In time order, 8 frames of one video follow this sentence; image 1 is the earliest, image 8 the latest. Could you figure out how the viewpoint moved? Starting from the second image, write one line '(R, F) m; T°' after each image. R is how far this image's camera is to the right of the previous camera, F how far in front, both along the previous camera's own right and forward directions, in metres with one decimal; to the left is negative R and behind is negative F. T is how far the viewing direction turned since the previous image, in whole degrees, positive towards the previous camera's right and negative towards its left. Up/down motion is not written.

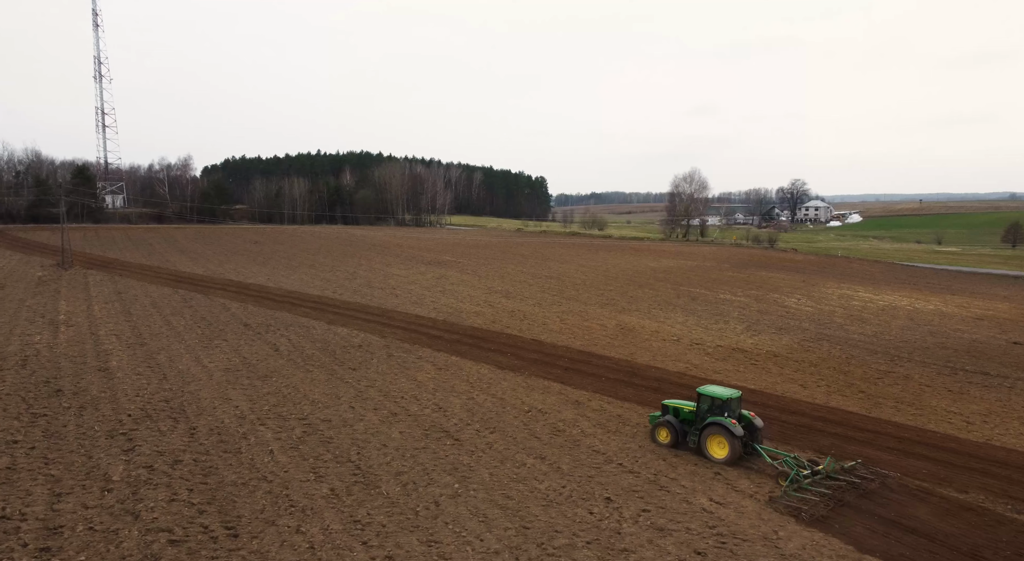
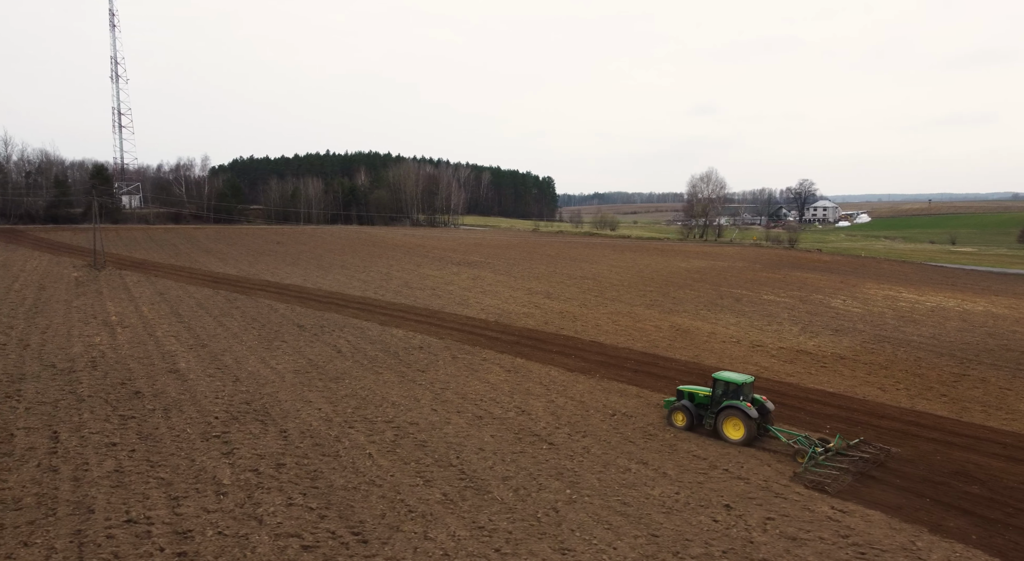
(-1.3, +0.2) m; -2°
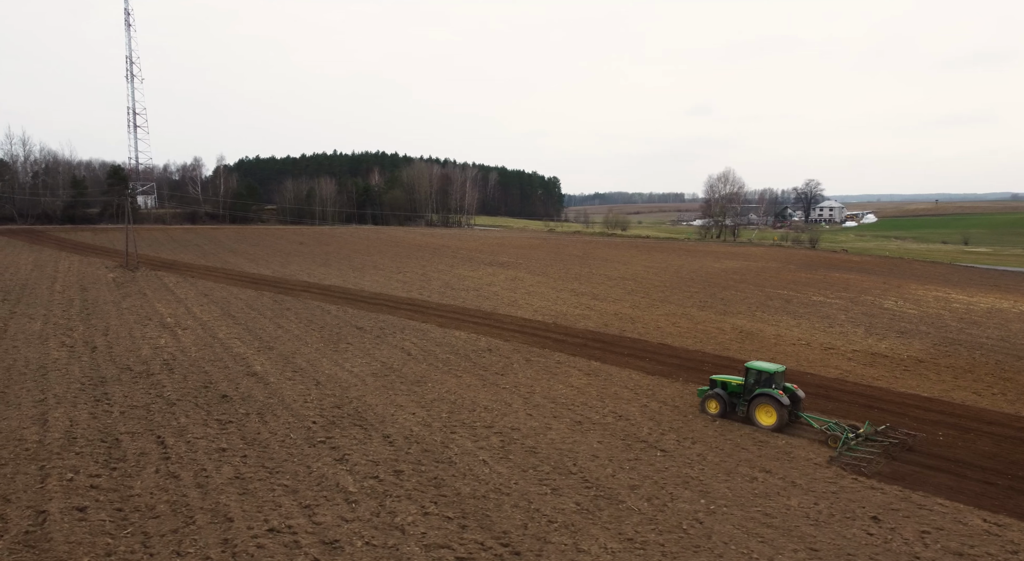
(-1.5, +0.3) m; -2°
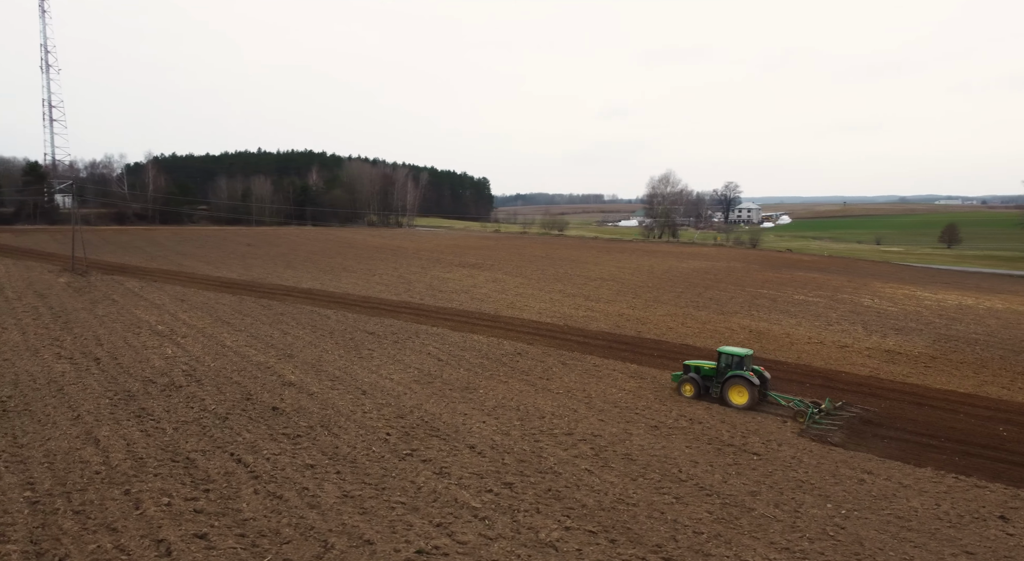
(-2.2, +0.4) m; +4°
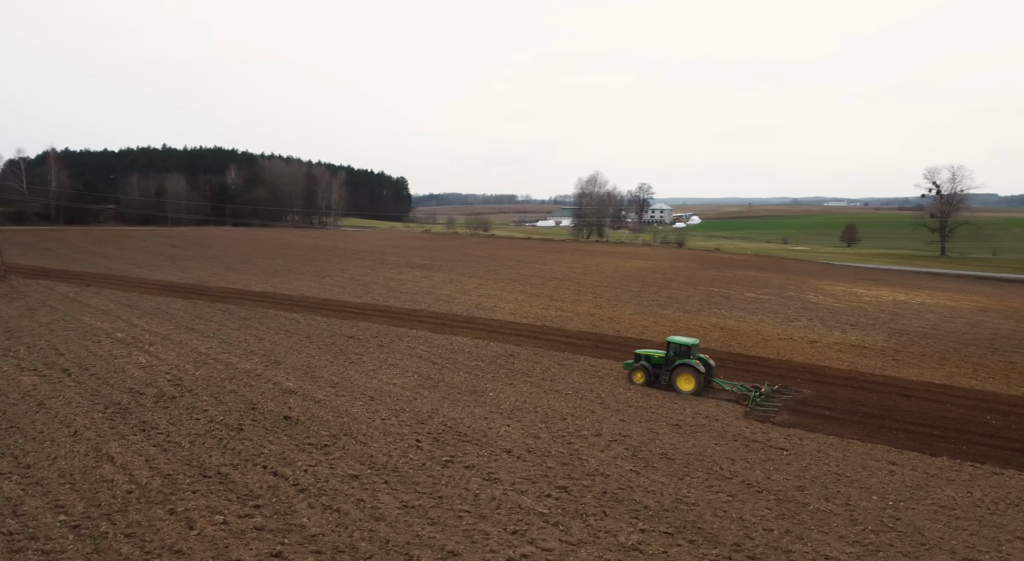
(-1.5, +0.2) m; +6°
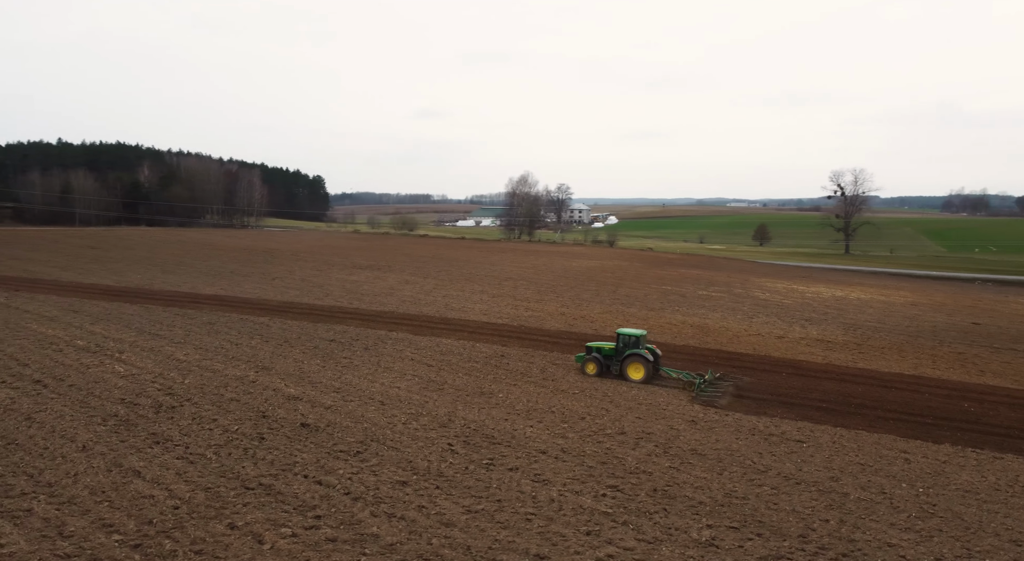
(-1.5, +0.1) m; +6°
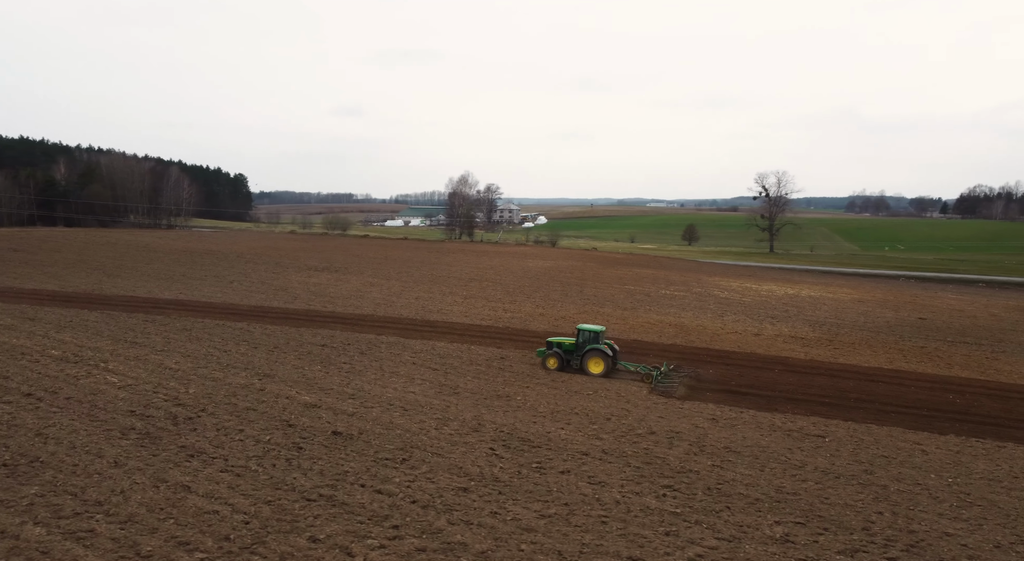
(-1.5, 0.0) m; +5°
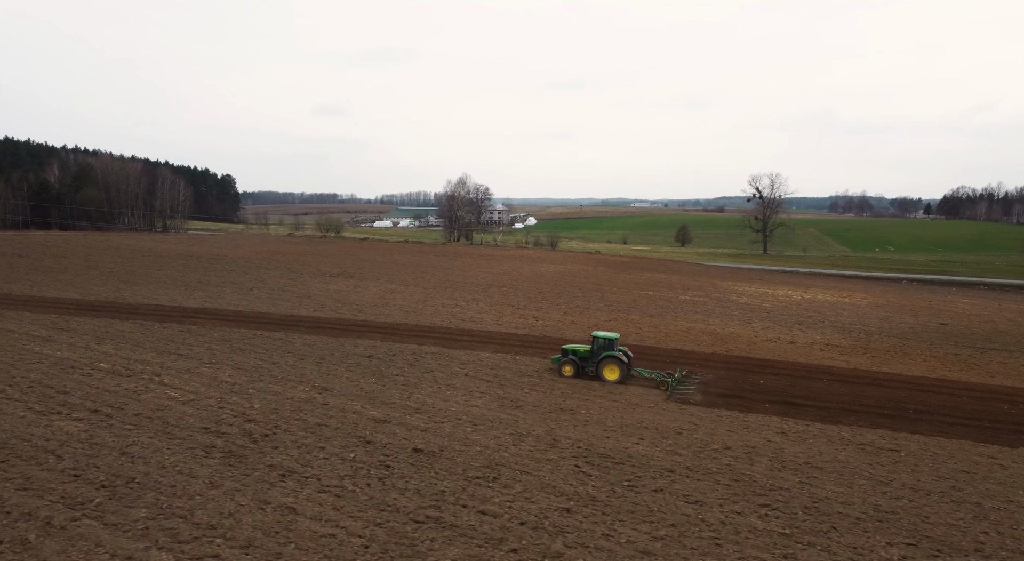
(-1.3, 0.0) m; 0°
